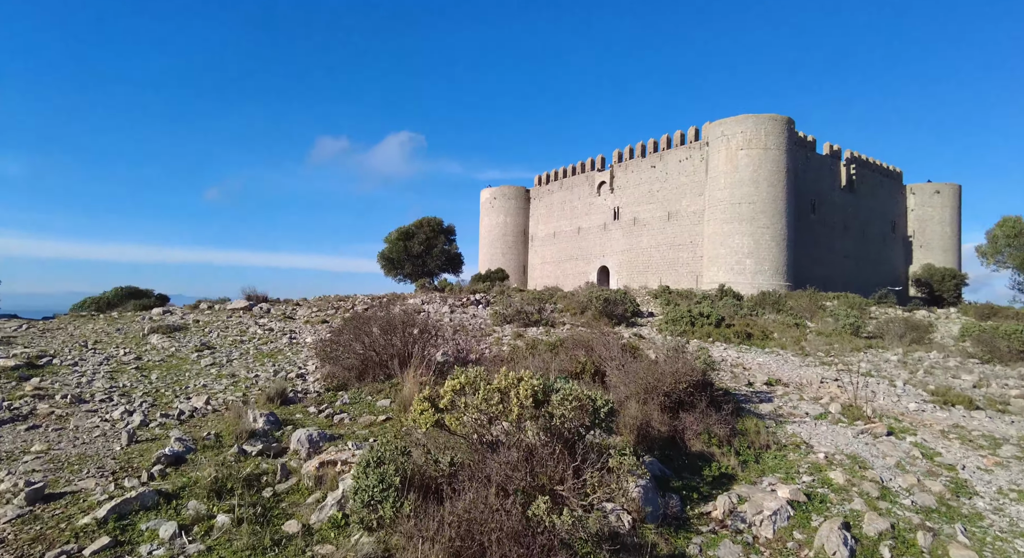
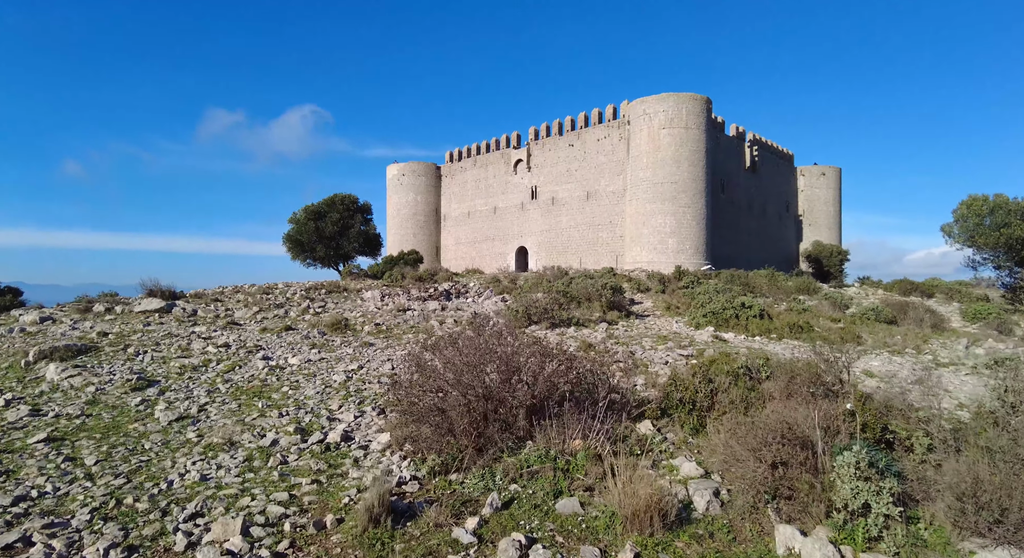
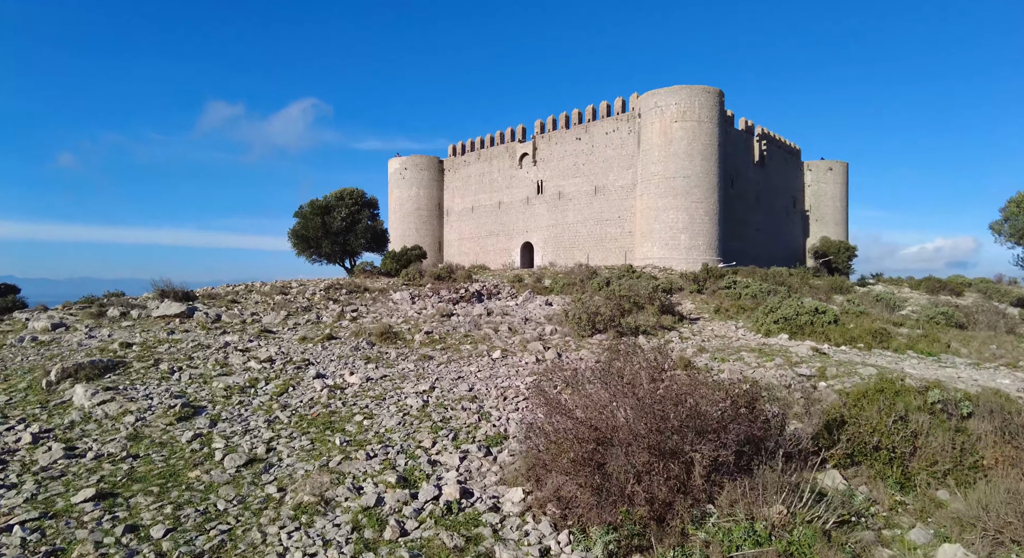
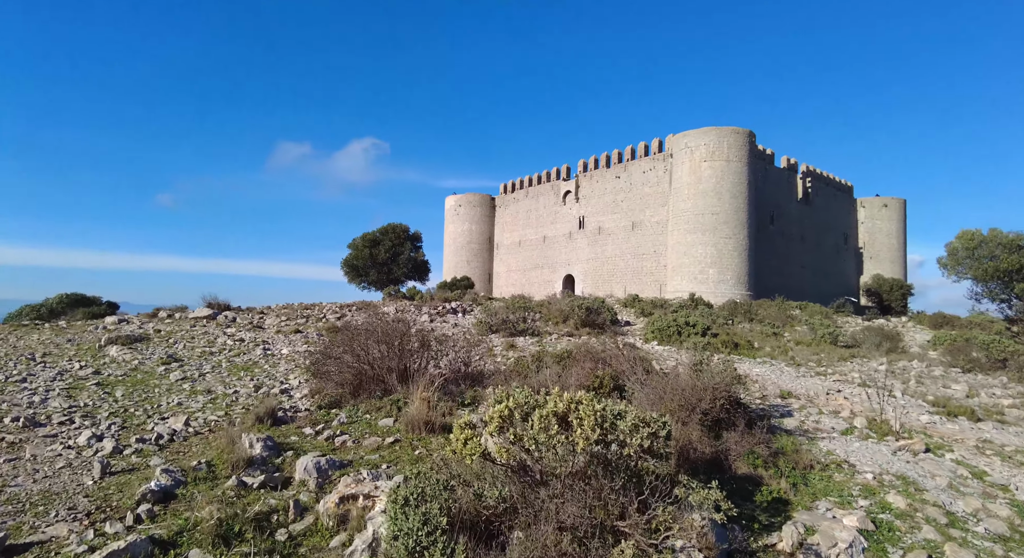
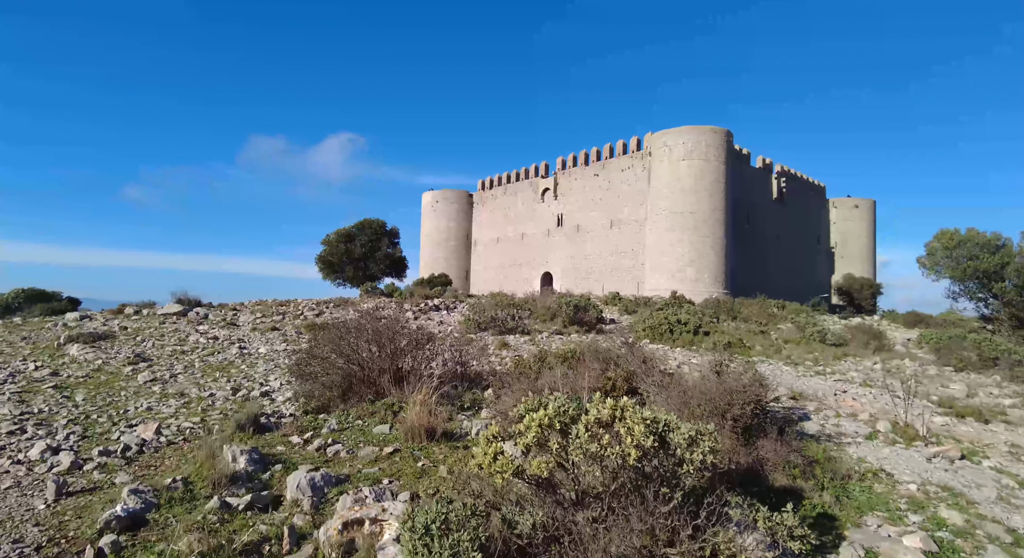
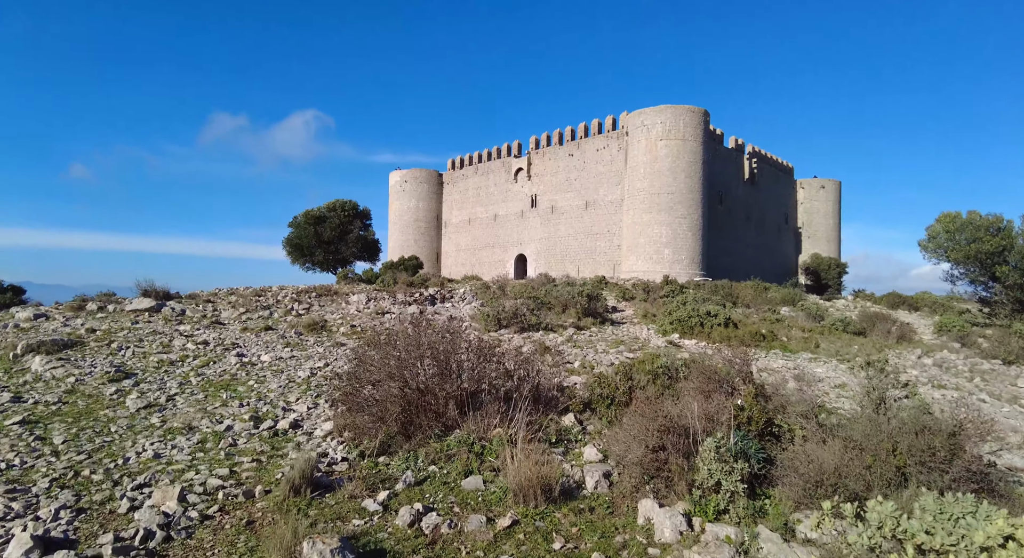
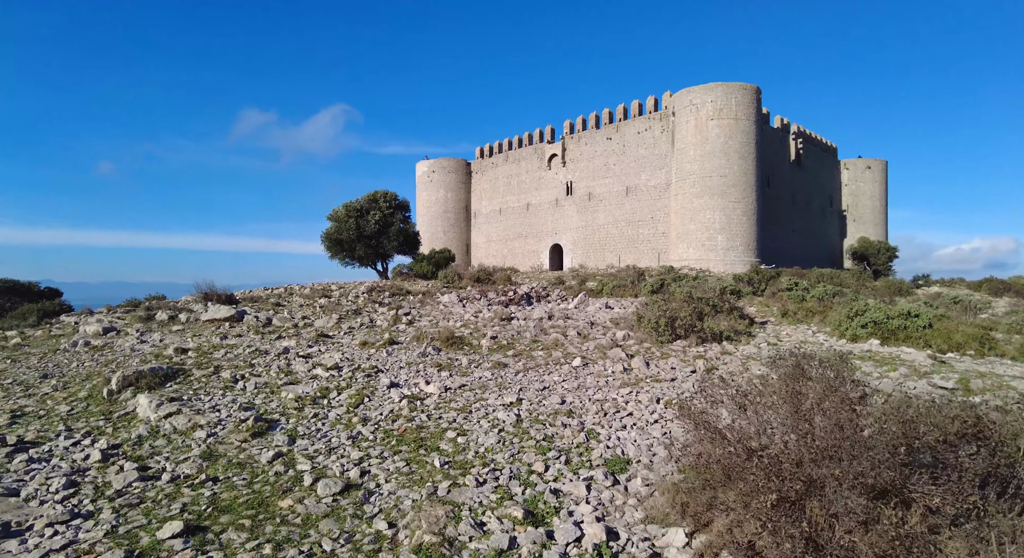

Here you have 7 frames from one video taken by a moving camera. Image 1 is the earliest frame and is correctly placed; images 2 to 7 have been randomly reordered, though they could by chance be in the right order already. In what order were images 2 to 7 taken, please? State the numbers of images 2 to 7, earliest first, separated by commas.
4, 5, 6, 2, 3, 7
